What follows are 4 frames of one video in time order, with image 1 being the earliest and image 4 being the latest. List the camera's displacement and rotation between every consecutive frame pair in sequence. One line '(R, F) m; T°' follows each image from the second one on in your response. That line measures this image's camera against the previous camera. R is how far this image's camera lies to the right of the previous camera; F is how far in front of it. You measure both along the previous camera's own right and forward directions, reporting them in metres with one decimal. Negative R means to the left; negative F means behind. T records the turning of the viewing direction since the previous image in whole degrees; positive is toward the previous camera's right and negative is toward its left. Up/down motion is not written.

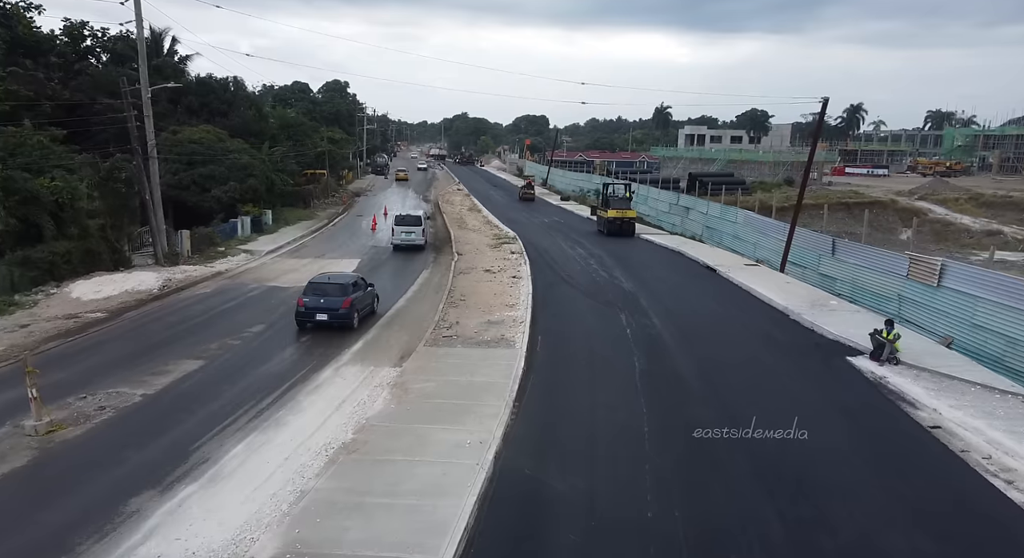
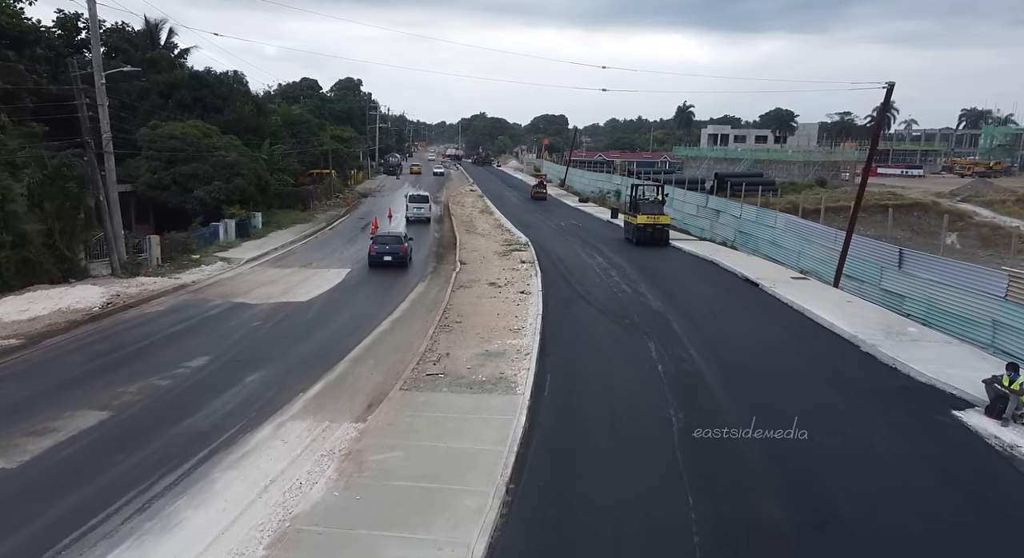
(+0.3, +3.2) m; -2°
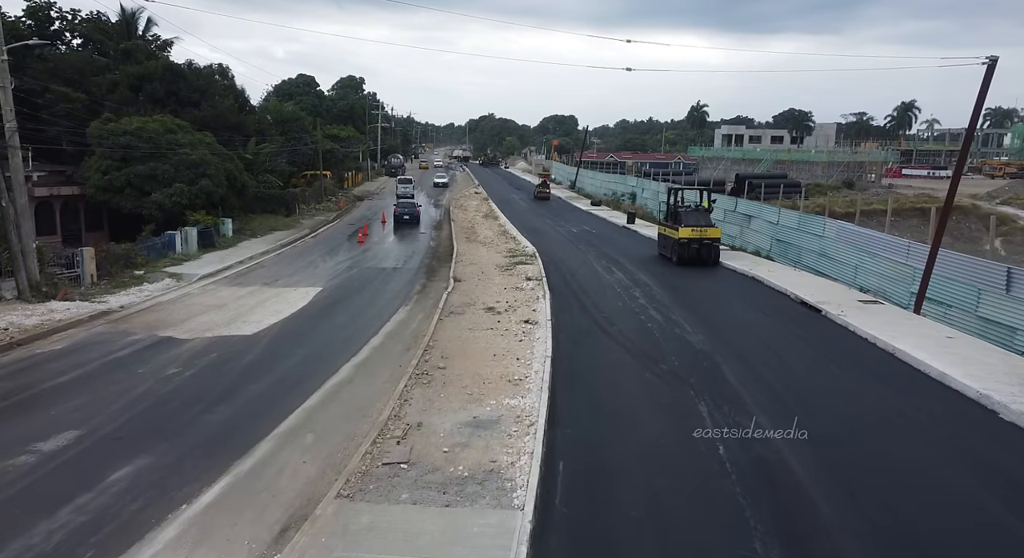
(+0.2, +3.9) m; -1°
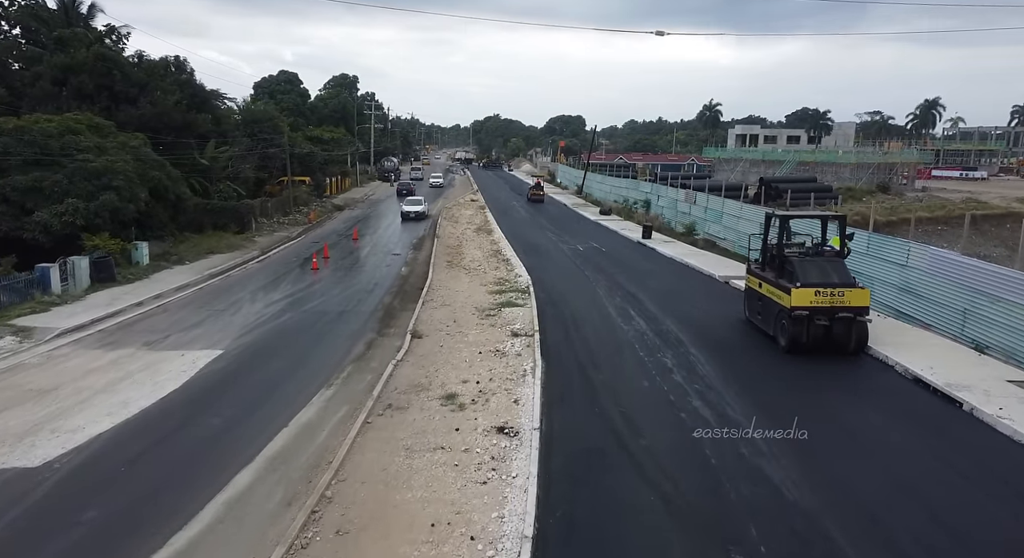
(+0.7, +5.7) m; -1°
